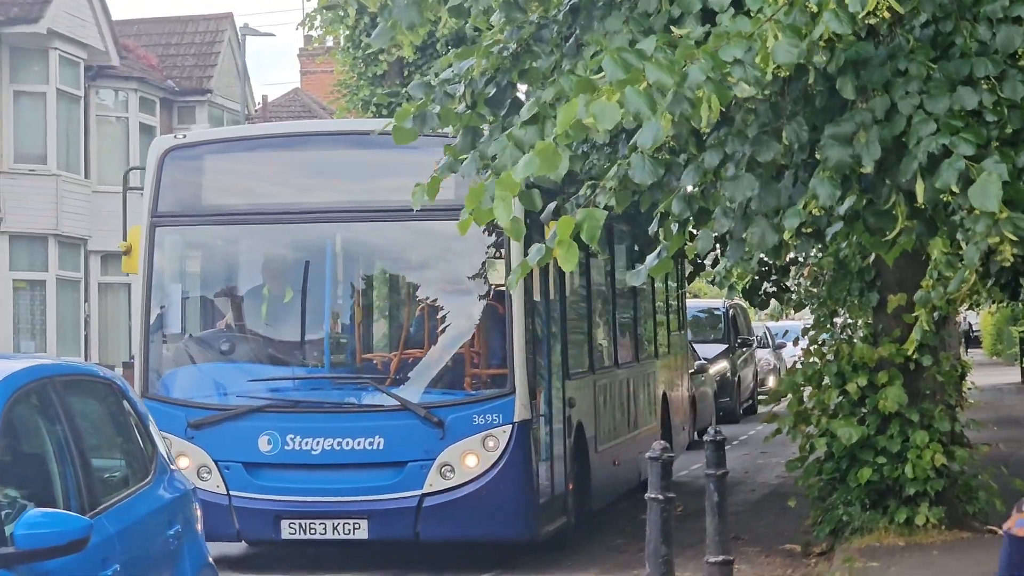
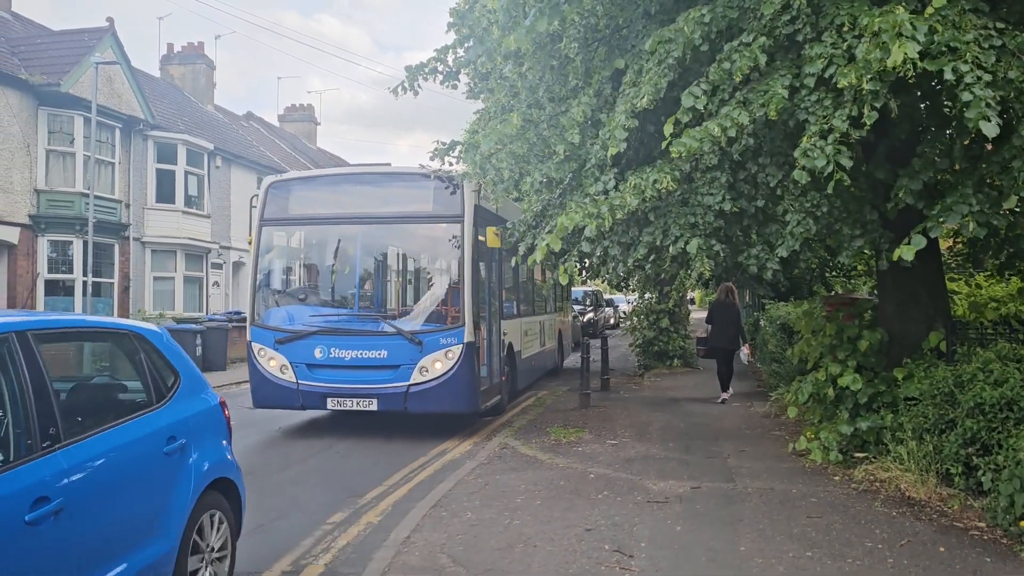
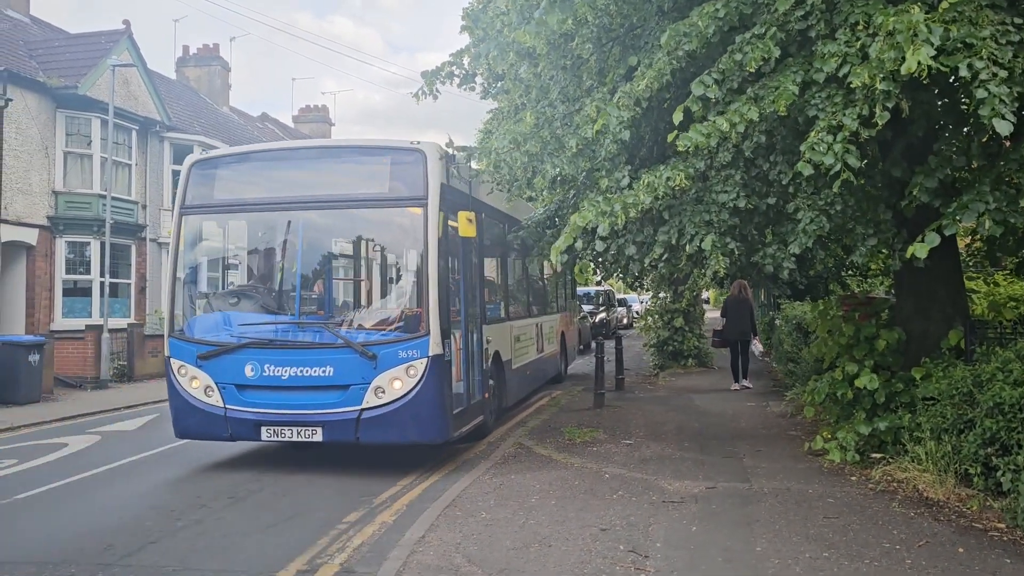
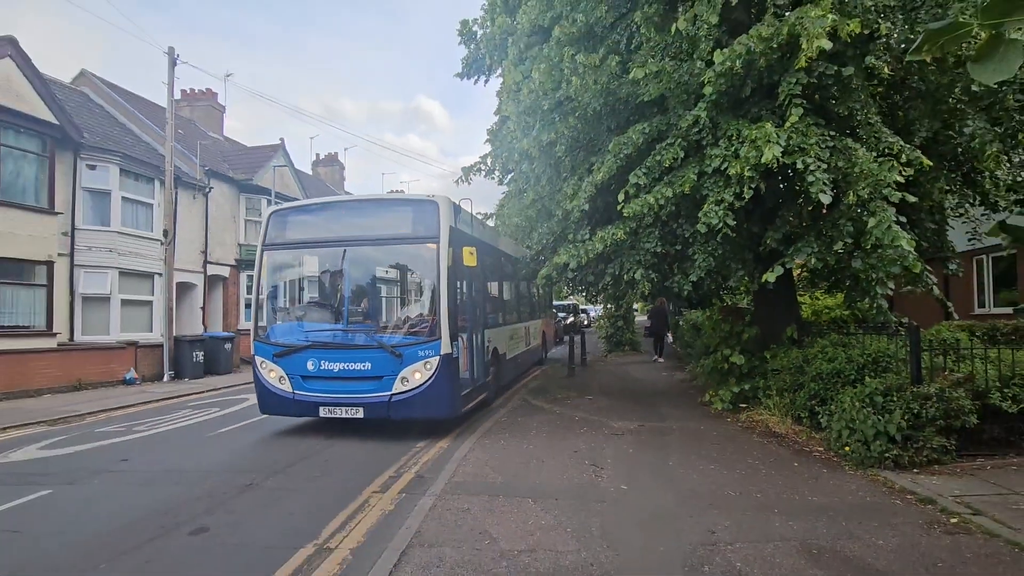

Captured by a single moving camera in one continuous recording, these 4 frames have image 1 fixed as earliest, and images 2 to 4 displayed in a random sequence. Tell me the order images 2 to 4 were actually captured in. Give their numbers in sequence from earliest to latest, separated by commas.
2, 3, 4
